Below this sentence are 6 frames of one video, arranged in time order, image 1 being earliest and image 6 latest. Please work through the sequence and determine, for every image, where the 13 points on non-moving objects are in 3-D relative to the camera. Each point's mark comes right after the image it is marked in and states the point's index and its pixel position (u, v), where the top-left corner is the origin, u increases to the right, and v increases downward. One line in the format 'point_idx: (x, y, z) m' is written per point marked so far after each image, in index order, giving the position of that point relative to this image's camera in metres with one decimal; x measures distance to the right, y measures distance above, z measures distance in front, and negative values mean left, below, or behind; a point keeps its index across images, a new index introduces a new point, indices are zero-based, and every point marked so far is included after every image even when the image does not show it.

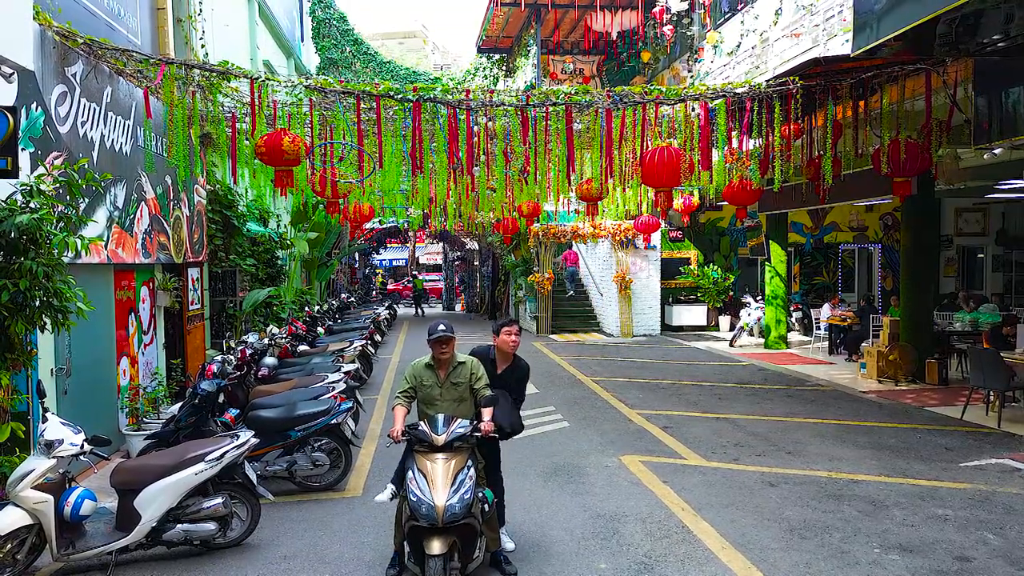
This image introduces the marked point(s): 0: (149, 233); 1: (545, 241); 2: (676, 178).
0: (-3.8, +0.6, +7.7) m
1: (+0.8, +1.1, +17.3) m
2: (+1.7, +1.1, +7.3) m
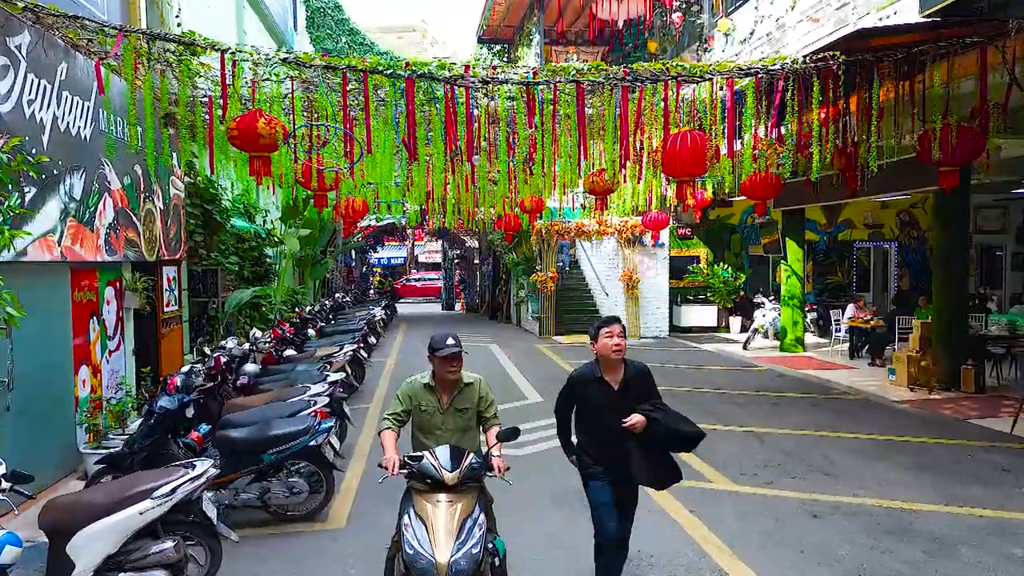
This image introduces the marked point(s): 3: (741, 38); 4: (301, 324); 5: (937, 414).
0: (-3.8, +0.6, +6.9) m
1: (+0.8, +1.1, +16.6) m
2: (+1.7, +1.1, +6.5) m
3: (+3.9, +4.3, +12.7) m
4: (-3.3, -0.6, +11.7) m
5: (+4.8, -1.4, +8.3) m
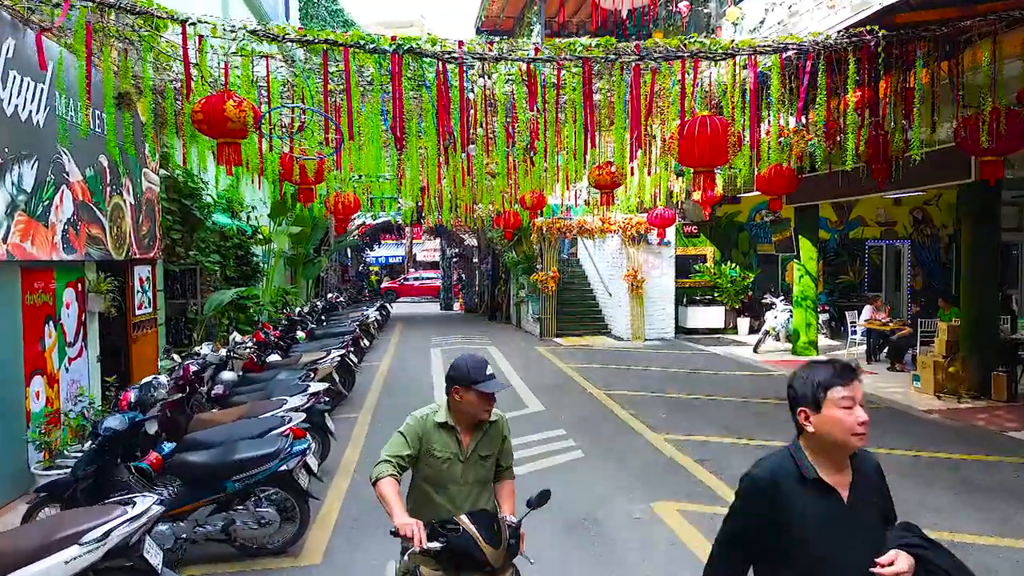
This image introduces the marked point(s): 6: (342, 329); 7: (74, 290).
0: (-3.8, +0.6, +6.3) m
1: (+0.8, +1.1, +16.0) m
2: (+1.7, +1.1, +5.9) m
3: (+3.9, +4.3, +12.1) m
4: (-3.4, -0.6, +11.1) m
5: (+4.8, -1.4, +7.7) m
6: (-2.6, -0.7, +11.5) m
7: (-3.9, 0.0, +6.6) m
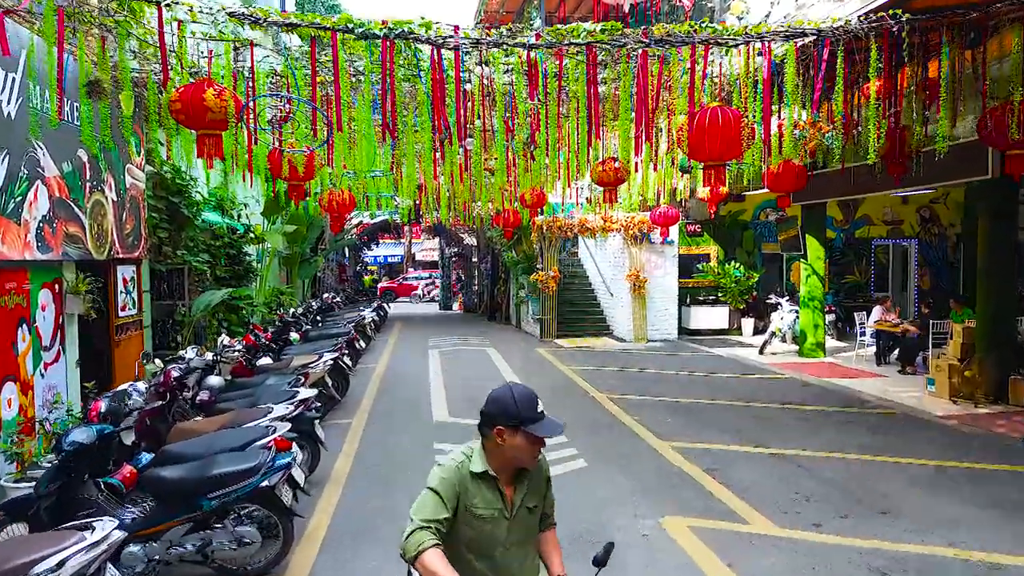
0: (-3.8, +0.5, +6.0) m
1: (+0.8, +1.1, +15.6) m
2: (+1.7, +1.0, +5.6) m
3: (+3.9, +4.3, +11.8) m
4: (-3.4, -0.6, +10.8) m
5: (+4.8, -1.5, +7.4) m
6: (-2.7, -0.7, +11.1) m
7: (-3.9, 0.0, +6.3) m
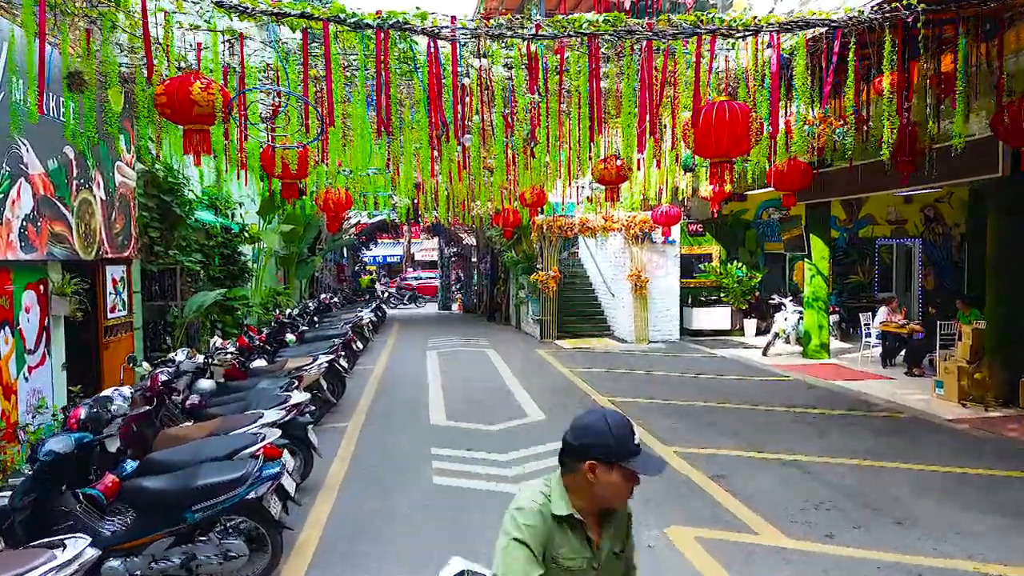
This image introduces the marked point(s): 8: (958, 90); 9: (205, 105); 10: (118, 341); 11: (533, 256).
0: (-3.8, +0.5, +5.8) m
1: (+0.8, +1.1, +15.4) m
2: (+1.7, +1.0, +5.4) m
3: (+3.9, +4.3, +11.6) m
4: (-3.4, -0.6, +10.6) m
5: (+4.8, -1.5, +7.2) m
6: (-2.7, -0.7, +10.9) m
7: (-3.9, 0.0, +6.1) m
8: (+3.6, +1.6, +5.9) m
9: (-1.9, +1.2, +4.6) m
10: (-4.1, -0.5, +7.6) m
11: (+0.5, +0.7, +16.8) m
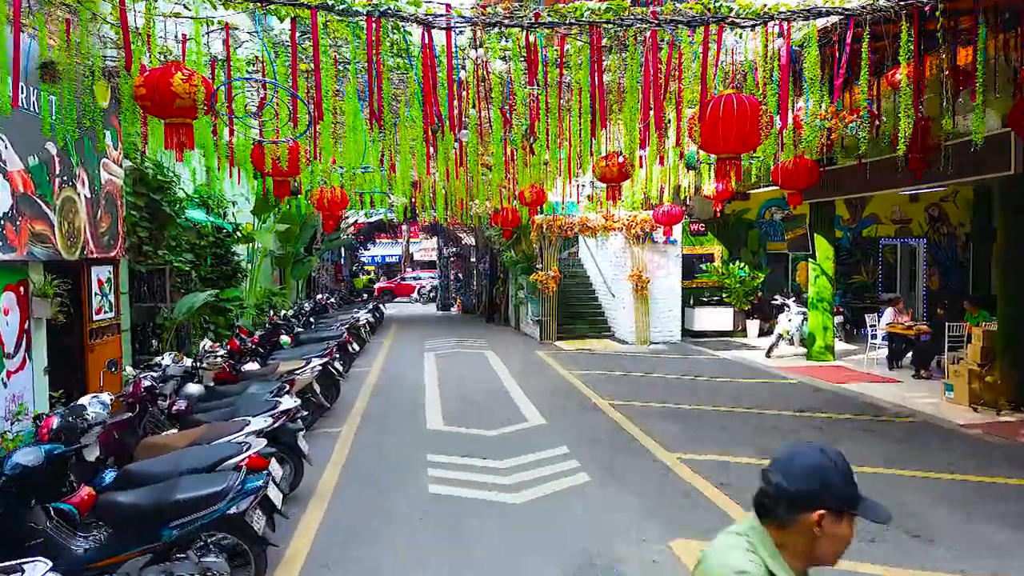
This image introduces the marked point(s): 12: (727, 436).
0: (-3.8, +0.5, +5.6) m
1: (+0.8, +1.1, +15.2) m
2: (+1.7, +1.0, +5.1) m
3: (+3.9, +4.3, +11.4) m
4: (-3.4, -0.6, +10.4) m
5: (+4.8, -1.5, +7.0) m
6: (-2.7, -0.7, +10.7) m
7: (-4.0, 0.0, +5.8) m
8: (+3.6, +1.6, +5.7) m
9: (-2.0, +1.1, +4.4) m
10: (-4.1, -0.6, +7.3) m
11: (+0.5, +0.7, +16.6) m
12: (+2.2, -1.5, +7.3) m
